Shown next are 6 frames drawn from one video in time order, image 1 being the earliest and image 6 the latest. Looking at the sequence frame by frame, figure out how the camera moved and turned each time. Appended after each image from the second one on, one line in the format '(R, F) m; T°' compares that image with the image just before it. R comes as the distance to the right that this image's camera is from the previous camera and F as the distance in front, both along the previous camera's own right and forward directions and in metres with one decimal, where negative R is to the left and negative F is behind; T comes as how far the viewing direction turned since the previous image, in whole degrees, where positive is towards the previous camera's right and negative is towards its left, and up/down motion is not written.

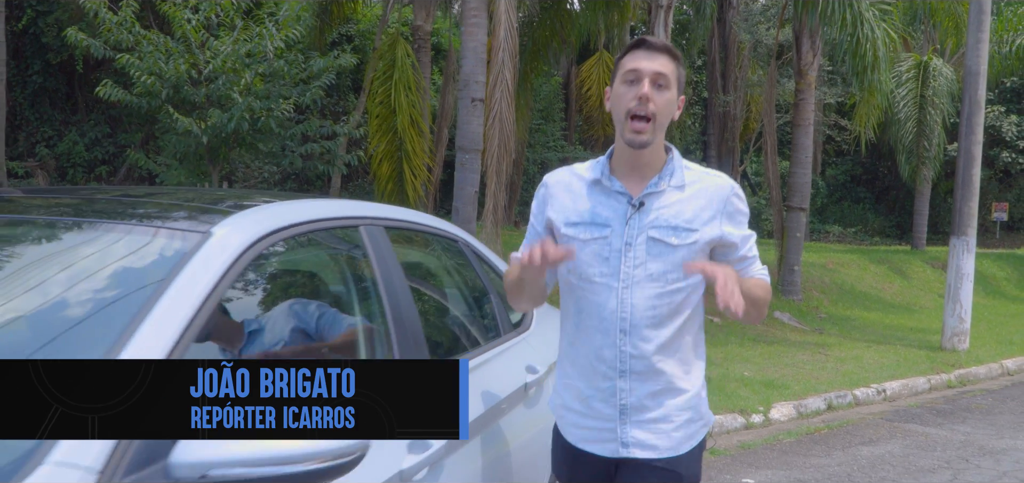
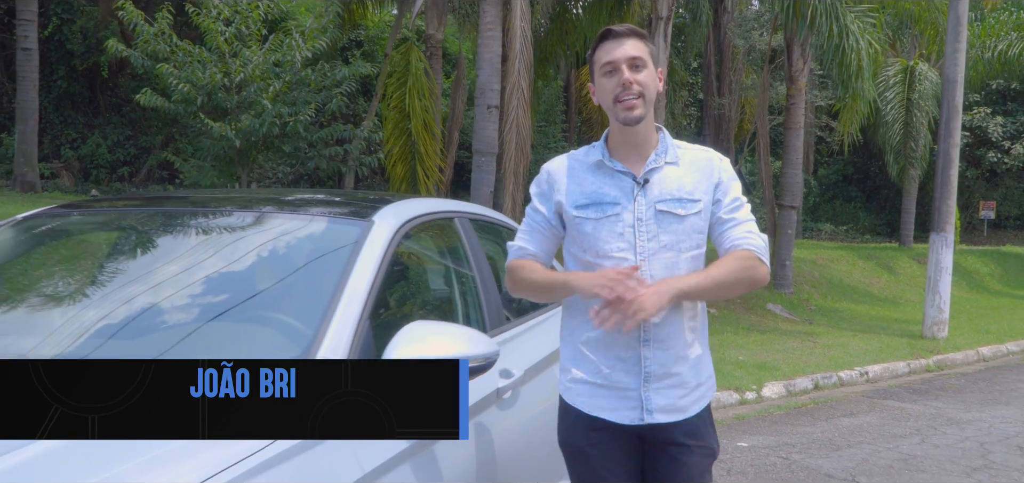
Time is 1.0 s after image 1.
(-0.2, -0.8) m; 0°
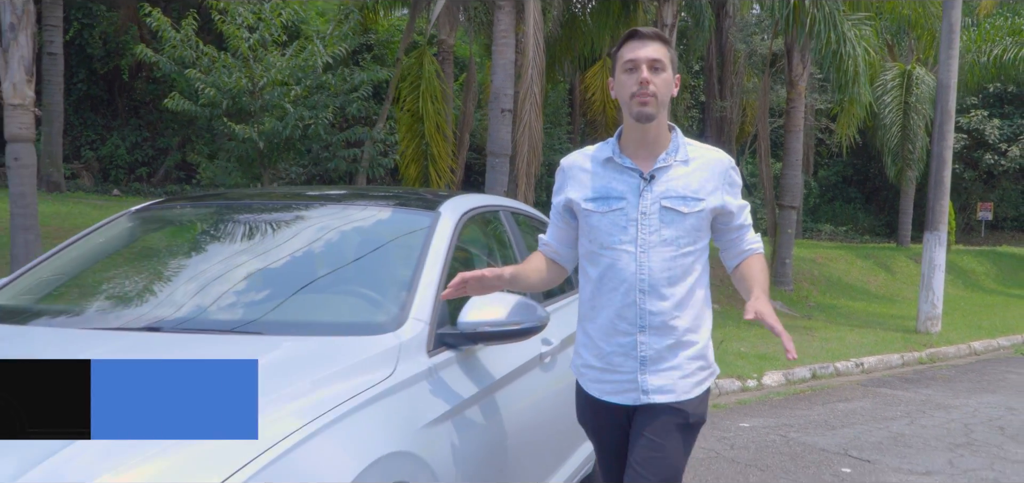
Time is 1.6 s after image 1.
(-0.1, -0.5) m; 0°
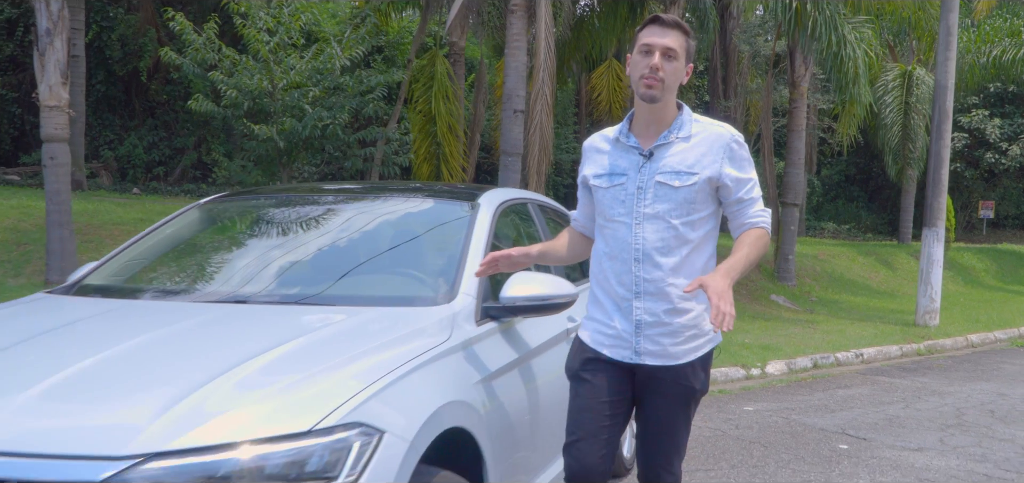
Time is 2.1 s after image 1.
(-0.1, -0.4) m; 0°
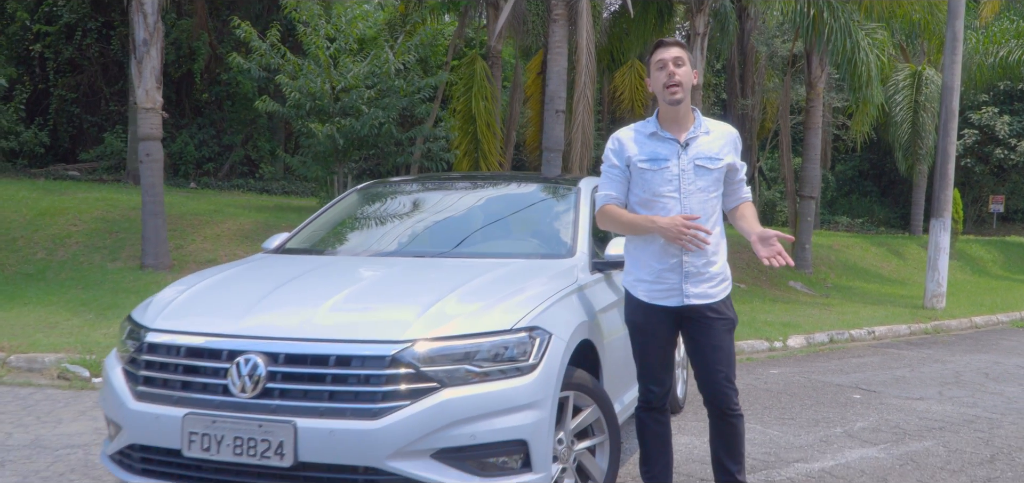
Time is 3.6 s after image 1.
(-0.4, -1.1) m; -1°
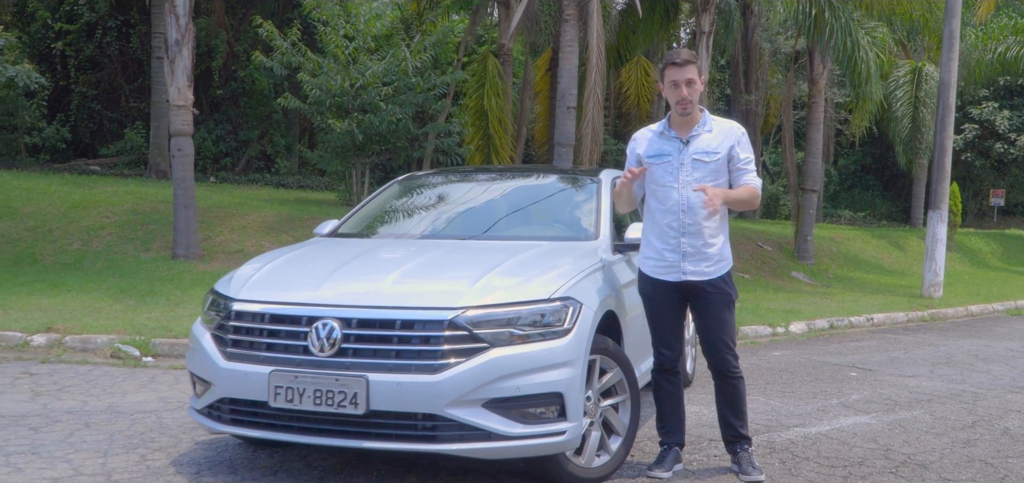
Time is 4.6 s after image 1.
(-0.1, -0.5) m; 0°
